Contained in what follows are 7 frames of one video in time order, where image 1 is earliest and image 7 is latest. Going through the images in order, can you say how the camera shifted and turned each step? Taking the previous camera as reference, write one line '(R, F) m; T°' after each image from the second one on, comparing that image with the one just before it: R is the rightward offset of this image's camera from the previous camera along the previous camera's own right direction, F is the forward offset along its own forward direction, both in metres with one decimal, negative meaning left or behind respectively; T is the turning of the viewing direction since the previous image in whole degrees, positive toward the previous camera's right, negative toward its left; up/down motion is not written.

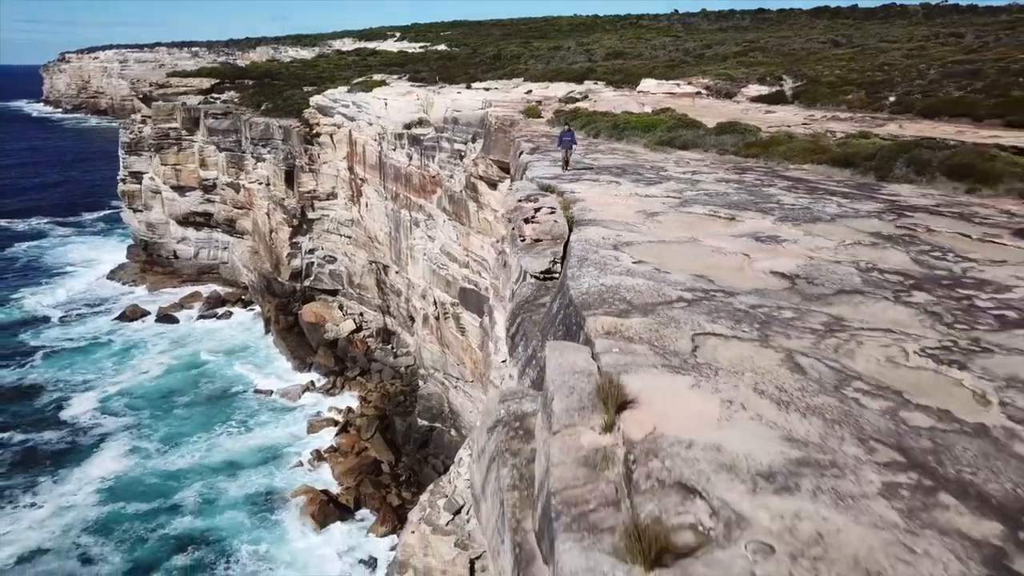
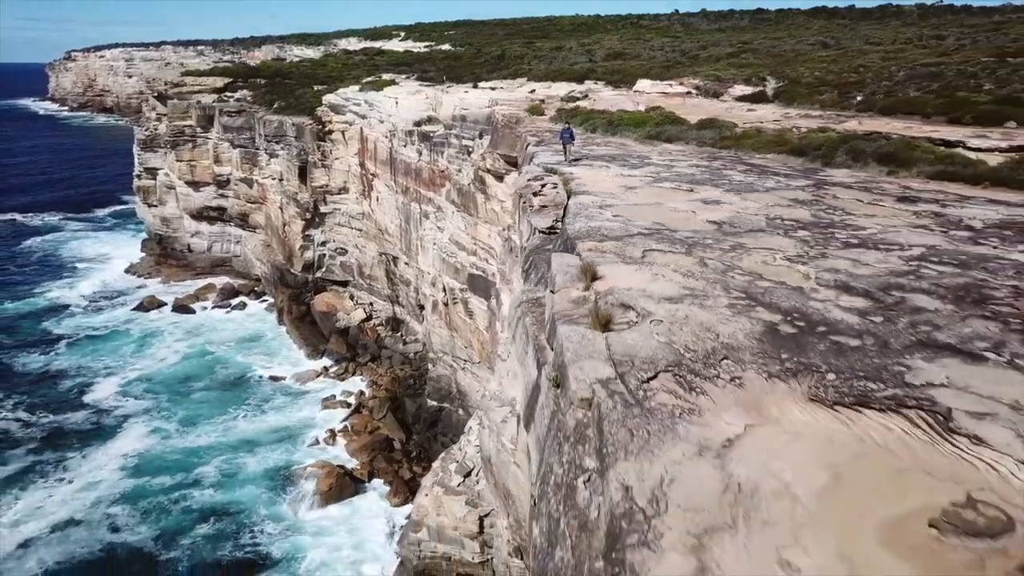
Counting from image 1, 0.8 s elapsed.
(-0.1, -1.6) m; 0°
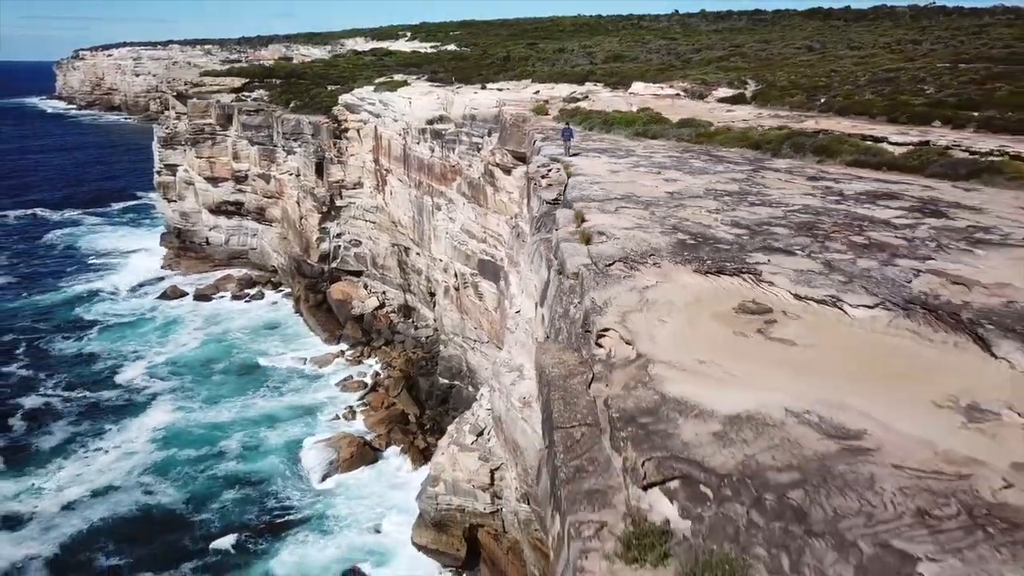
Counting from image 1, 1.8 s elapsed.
(-0.1, -2.3) m; 0°
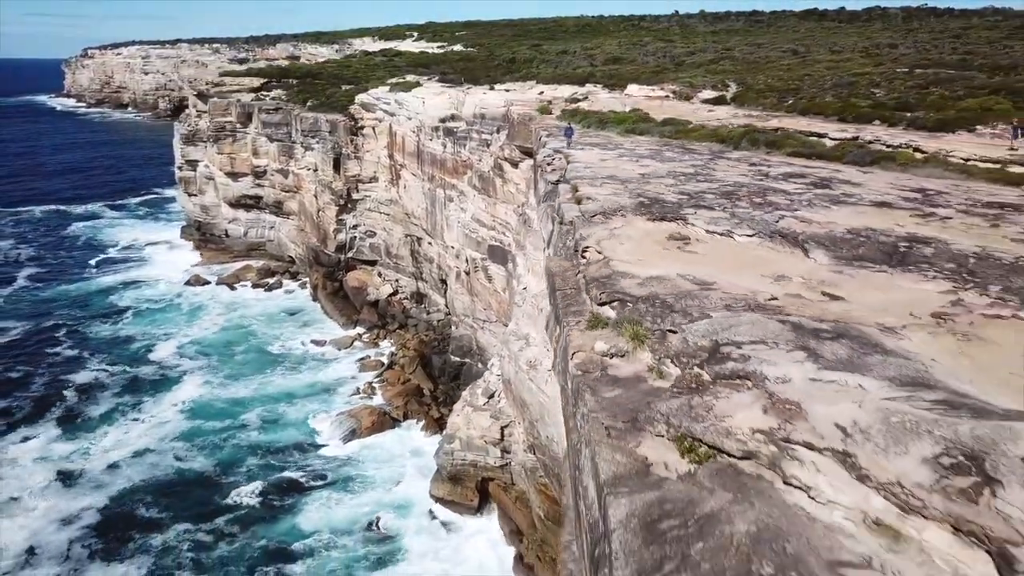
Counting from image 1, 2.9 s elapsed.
(-0.1, -2.7) m; 0°
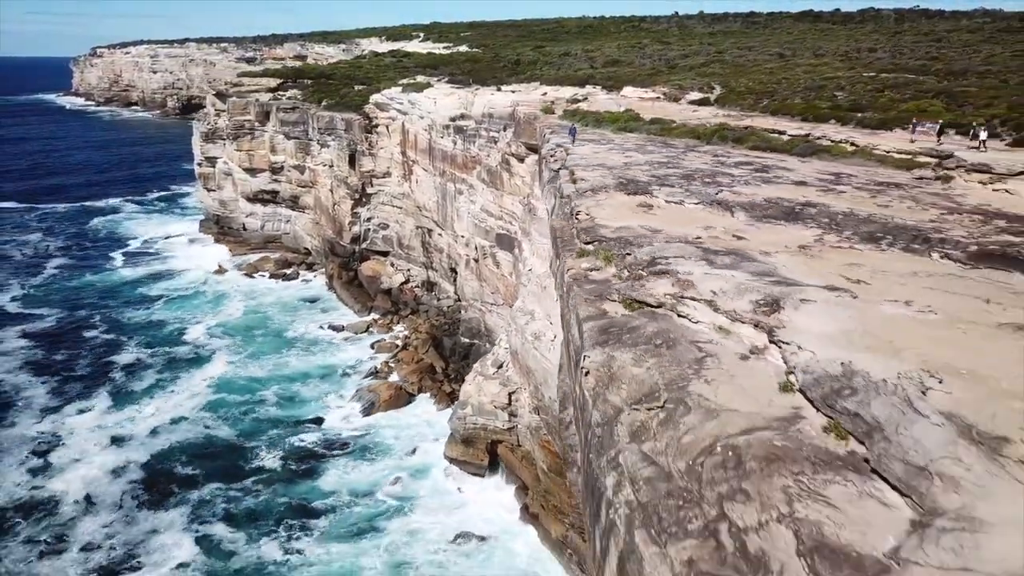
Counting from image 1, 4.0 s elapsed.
(-0.1, -2.7) m; 0°
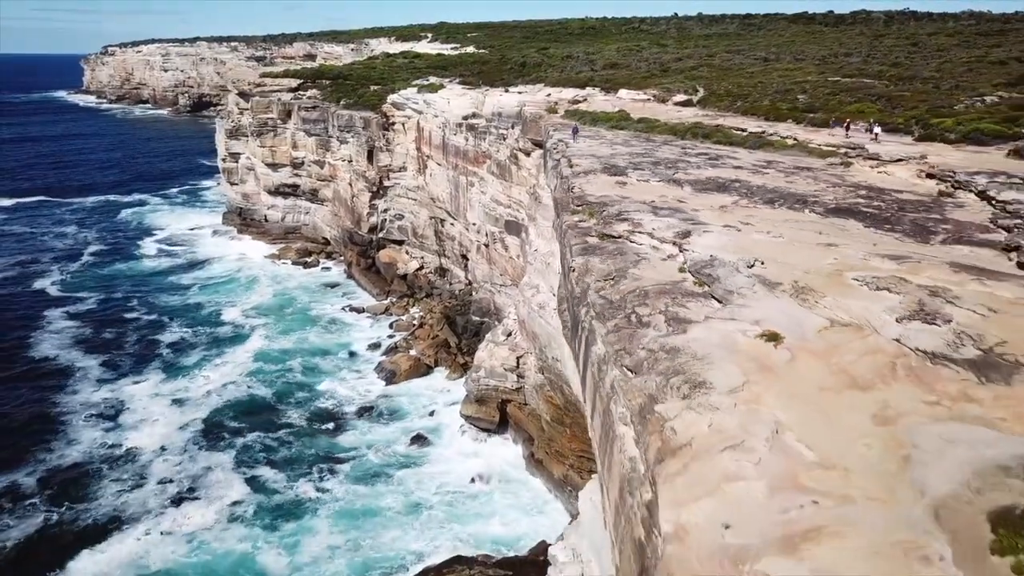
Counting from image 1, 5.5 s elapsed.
(-0.1, -3.7) m; 0°
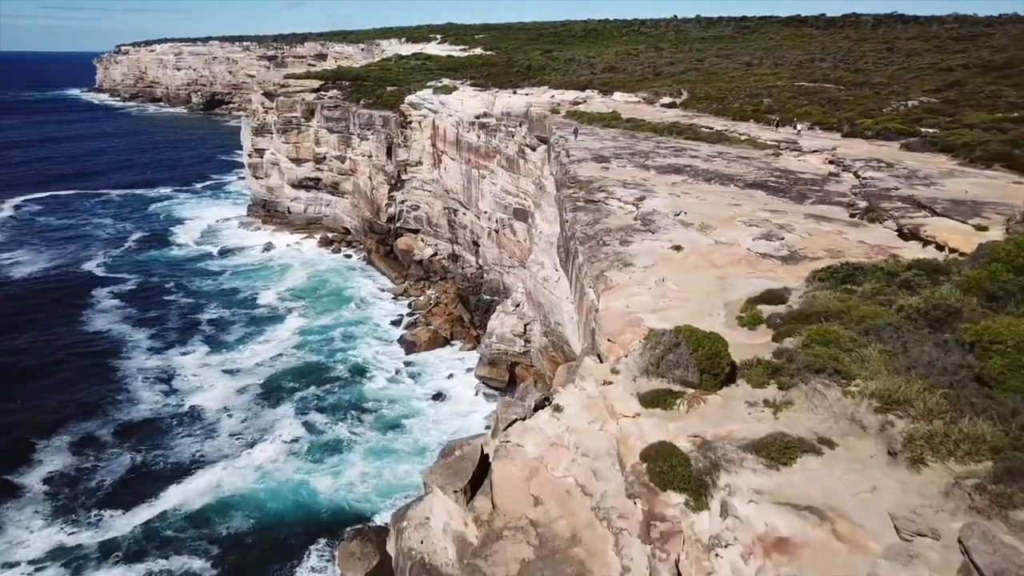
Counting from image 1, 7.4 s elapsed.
(-0.1, -4.5) m; 0°
